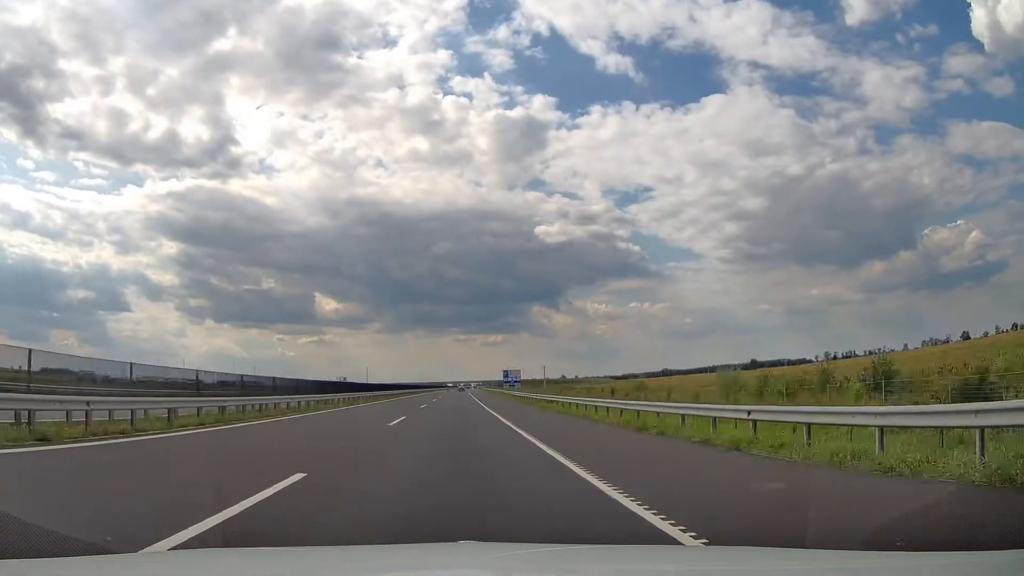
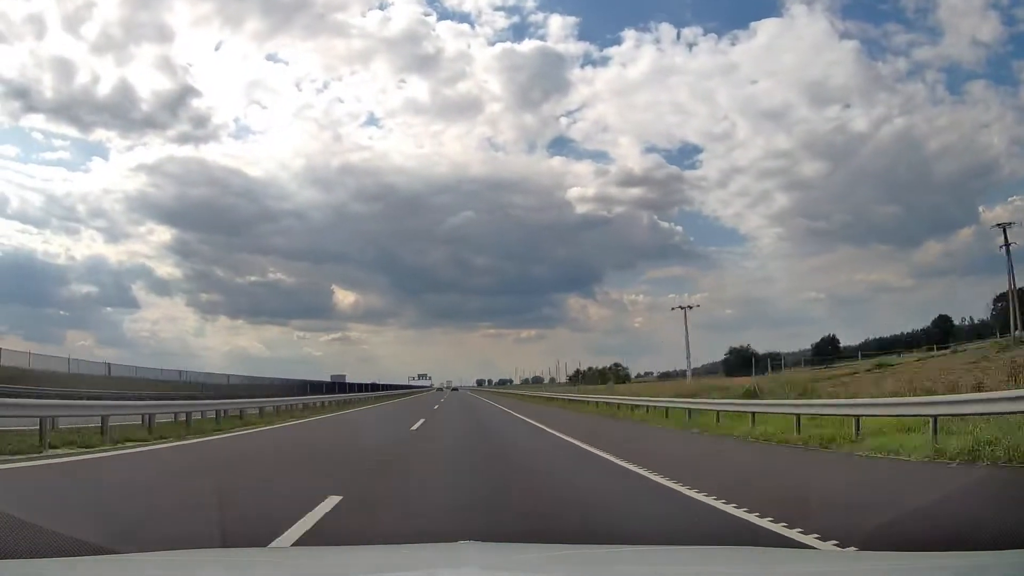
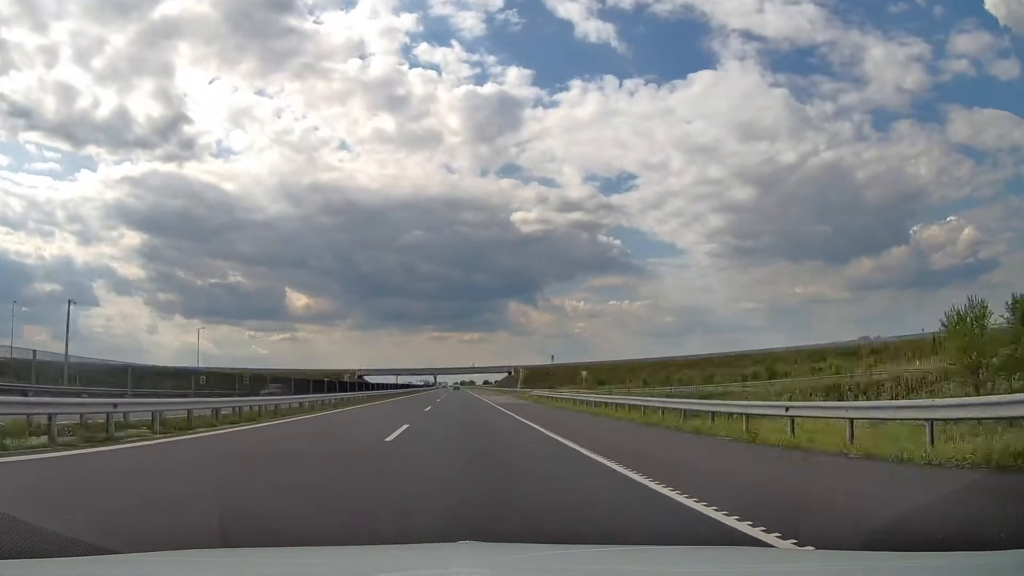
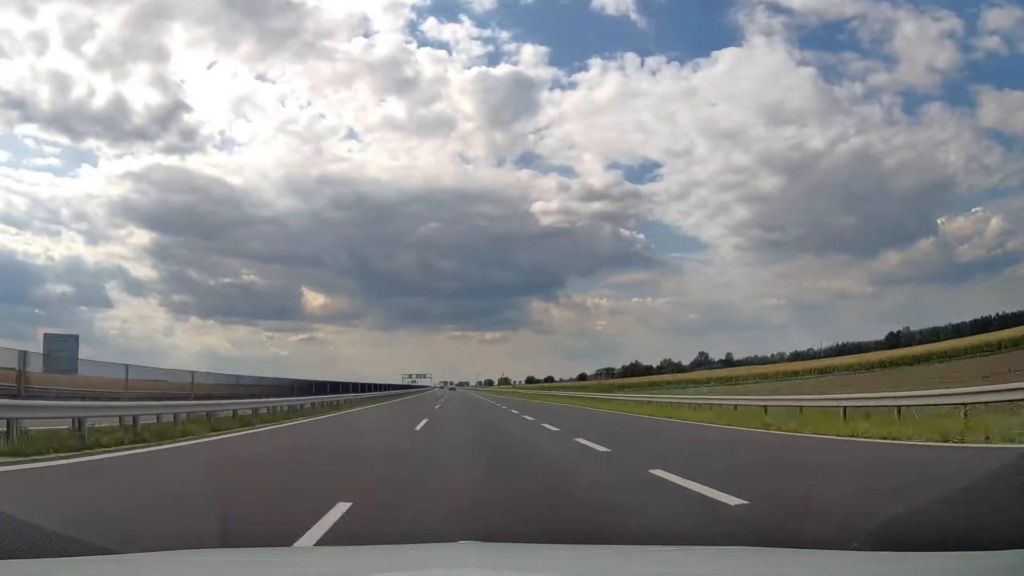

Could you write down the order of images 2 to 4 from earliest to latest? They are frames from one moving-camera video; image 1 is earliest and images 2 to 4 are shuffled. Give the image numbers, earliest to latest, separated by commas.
3, 4, 2
